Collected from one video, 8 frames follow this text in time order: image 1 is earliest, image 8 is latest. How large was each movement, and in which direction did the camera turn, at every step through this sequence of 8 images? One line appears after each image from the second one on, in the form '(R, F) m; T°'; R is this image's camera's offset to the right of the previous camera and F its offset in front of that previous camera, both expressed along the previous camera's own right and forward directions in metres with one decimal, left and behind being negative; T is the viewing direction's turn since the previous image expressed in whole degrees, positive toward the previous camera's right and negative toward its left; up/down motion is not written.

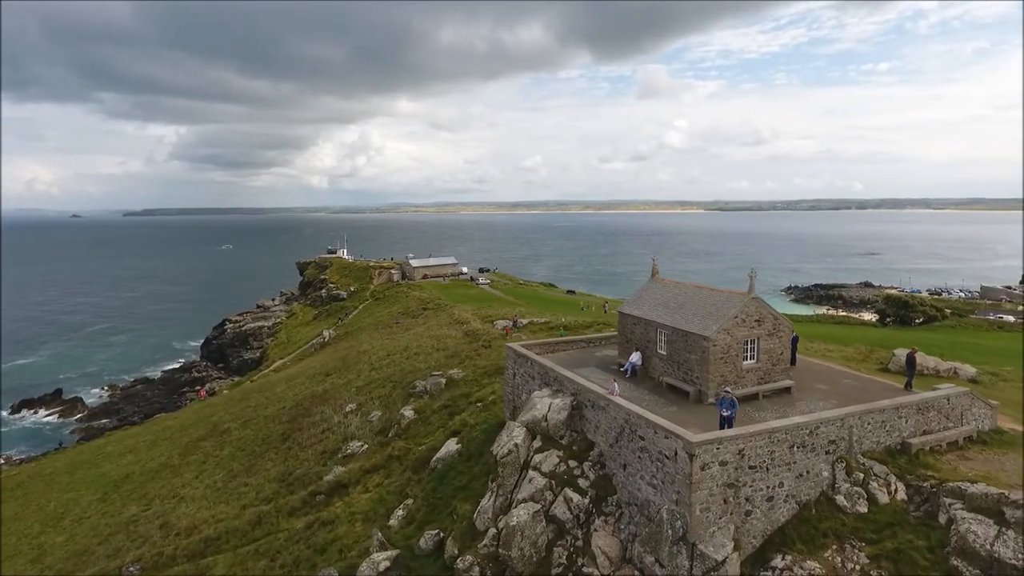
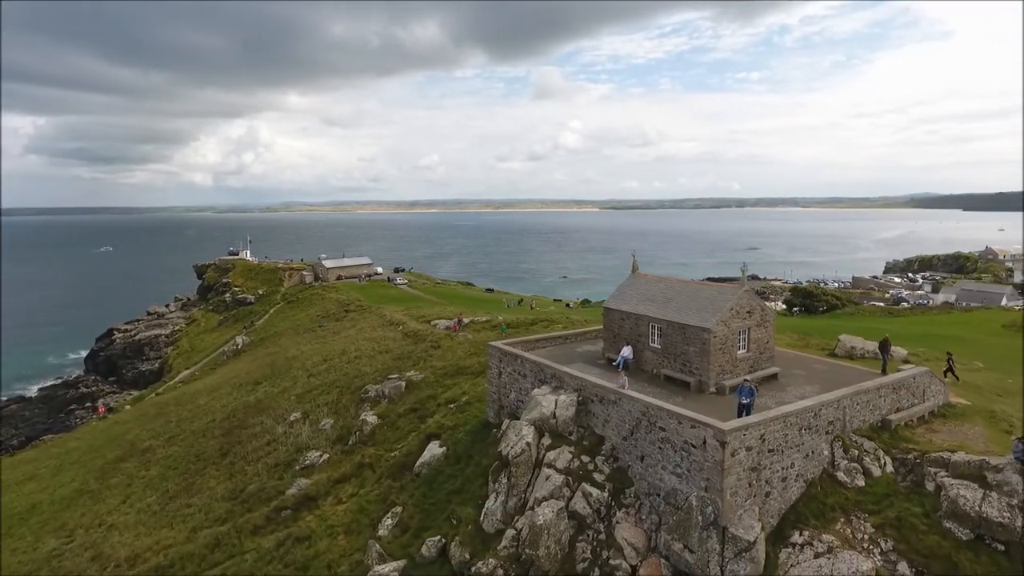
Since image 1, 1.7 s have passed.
(-3.0, +0.4) m; +9°
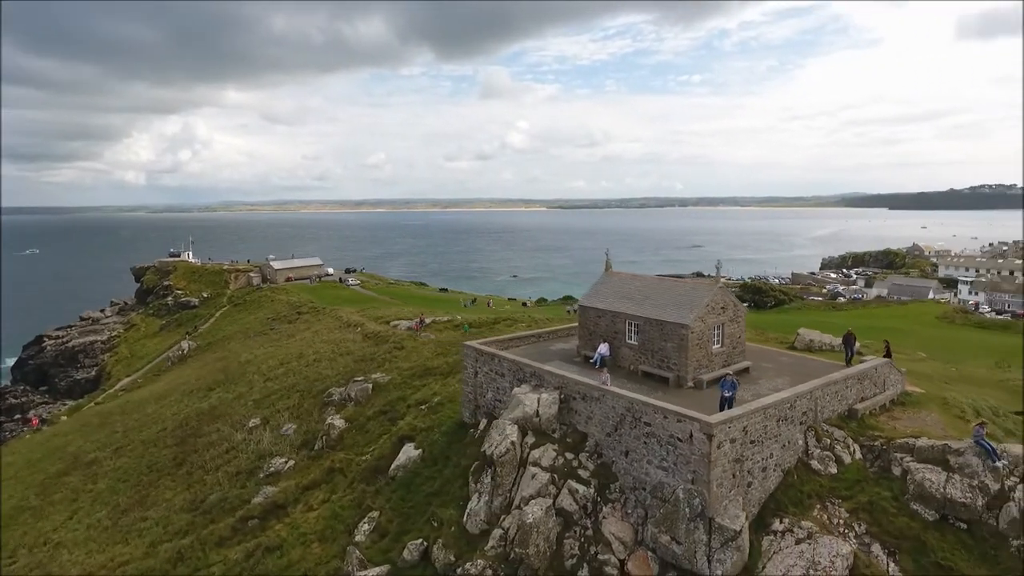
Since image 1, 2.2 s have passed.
(-0.9, +0.1) m; +5°
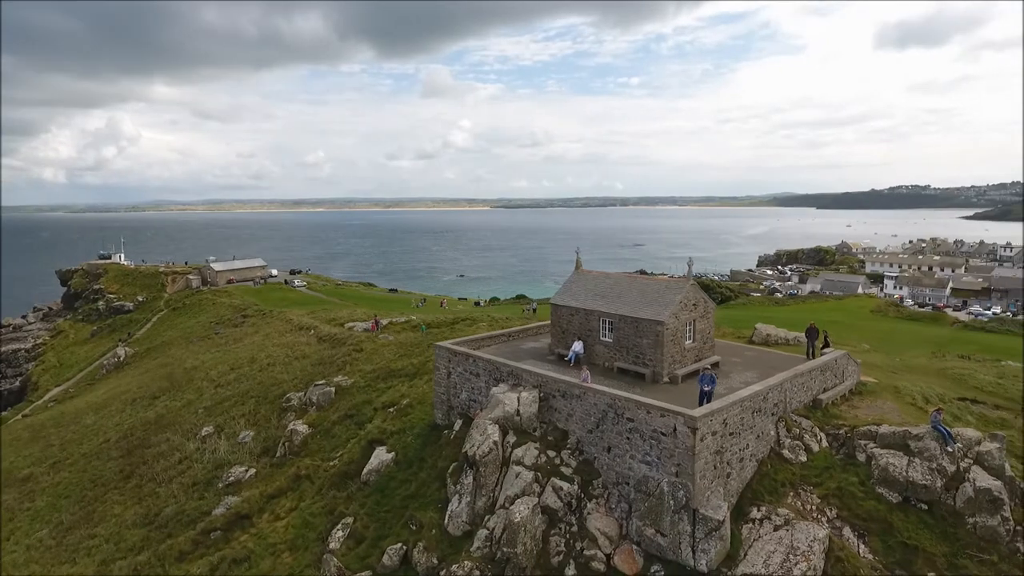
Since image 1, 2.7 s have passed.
(-1.0, +0.1) m; +5°
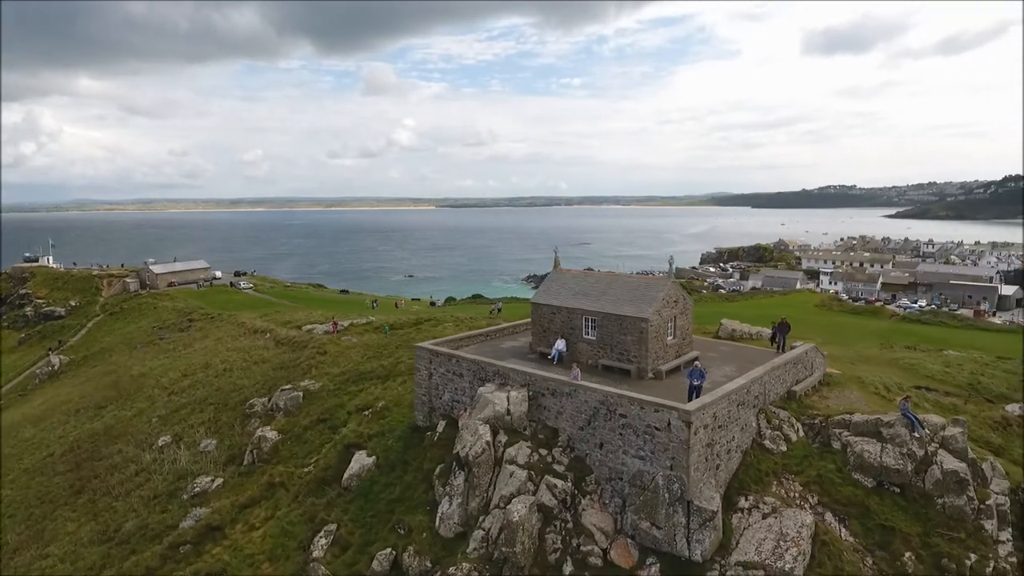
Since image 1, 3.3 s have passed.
(-1.2, +0.1) m; +5°
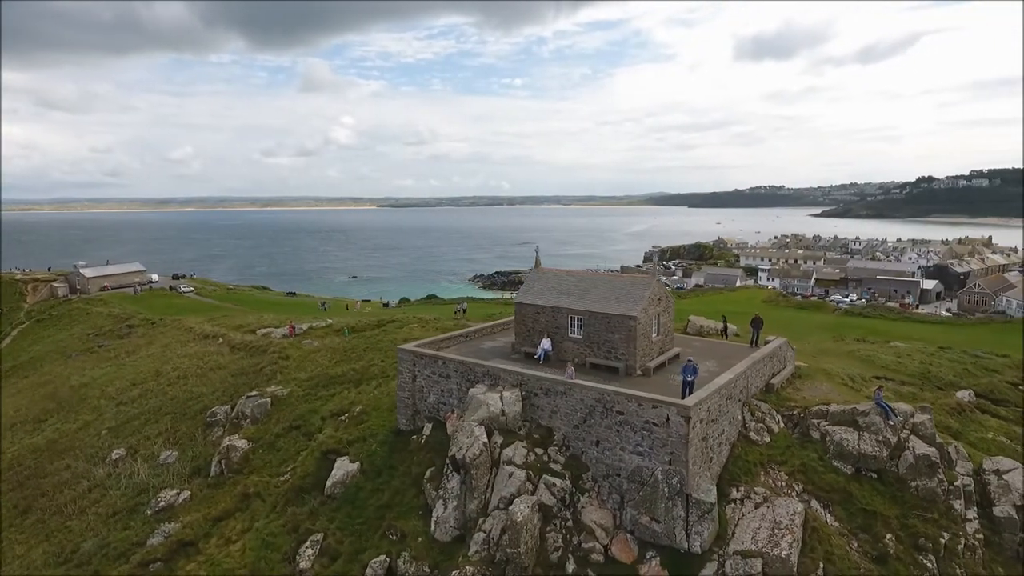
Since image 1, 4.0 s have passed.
(-1.4, +0.1) m; +5°
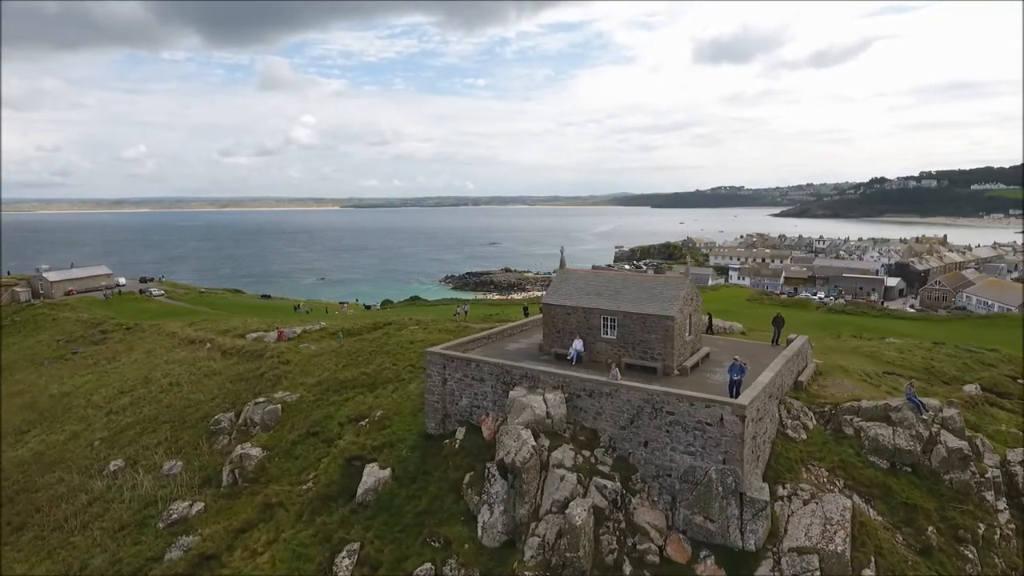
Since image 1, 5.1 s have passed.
(-2.2, +0.3) m; +3°
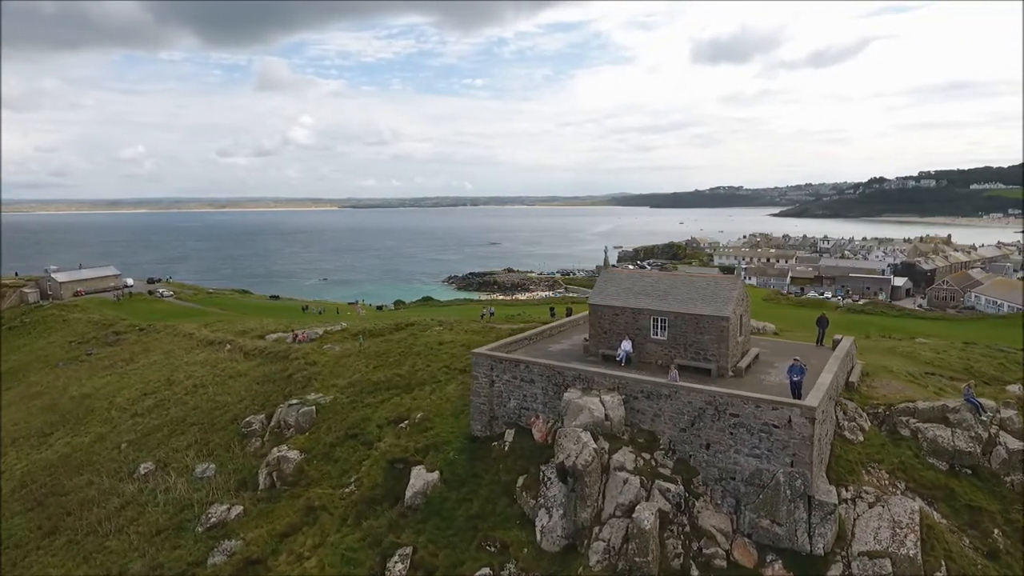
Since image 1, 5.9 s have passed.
(-1.7, +0.3) m; 0°
